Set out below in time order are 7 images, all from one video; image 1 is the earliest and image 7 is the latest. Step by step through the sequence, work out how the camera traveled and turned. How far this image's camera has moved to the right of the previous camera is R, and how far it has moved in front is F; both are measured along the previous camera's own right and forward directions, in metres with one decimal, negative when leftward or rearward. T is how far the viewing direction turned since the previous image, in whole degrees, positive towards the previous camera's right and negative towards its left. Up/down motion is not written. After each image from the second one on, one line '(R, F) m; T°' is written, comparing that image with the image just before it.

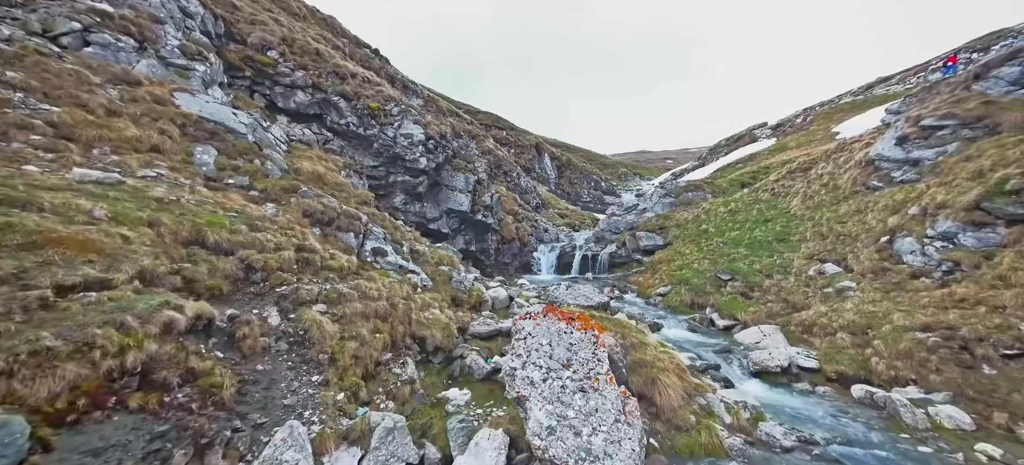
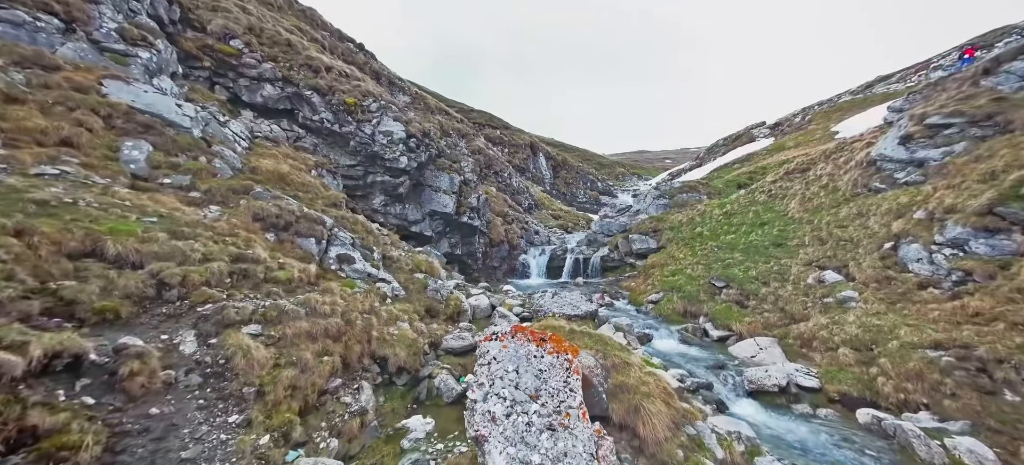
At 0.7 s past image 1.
(+0.9, +1.4) m; +1°
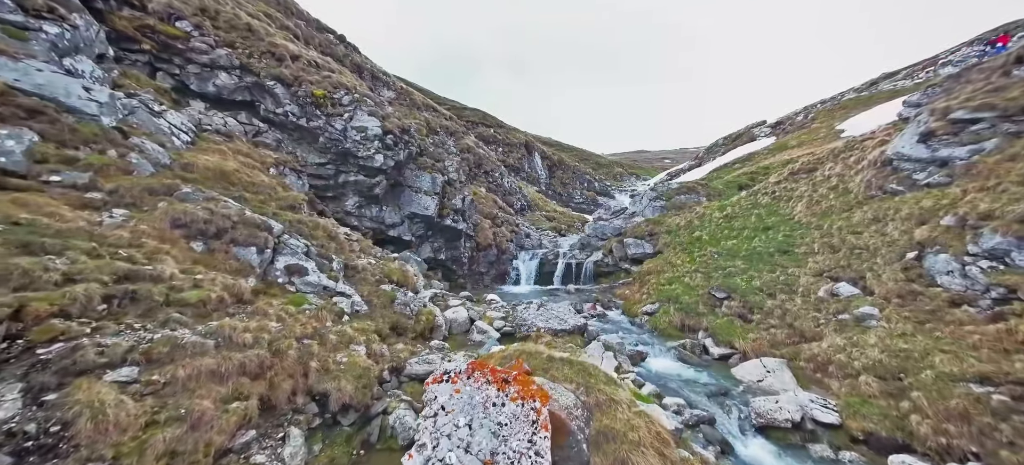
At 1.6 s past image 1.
(+0.9, +2.2) m; +1°
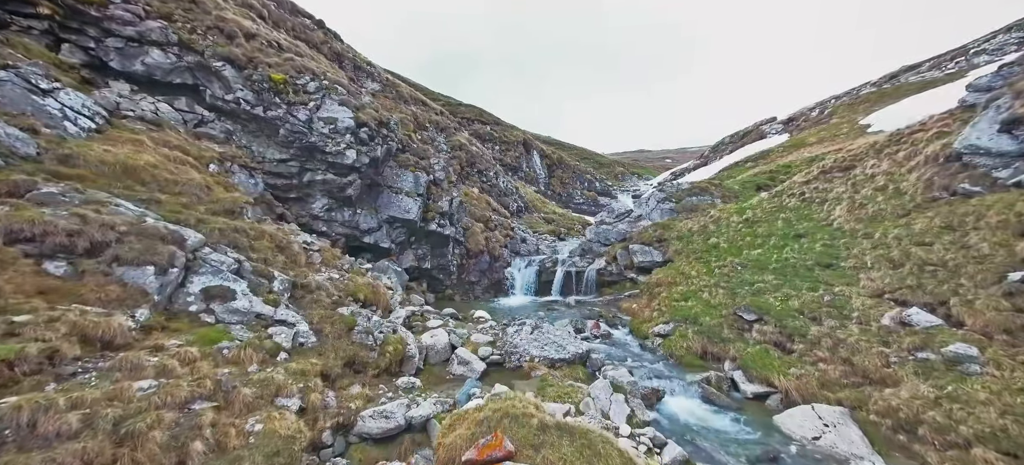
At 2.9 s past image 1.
(+0.5, +3.5) m; 0°
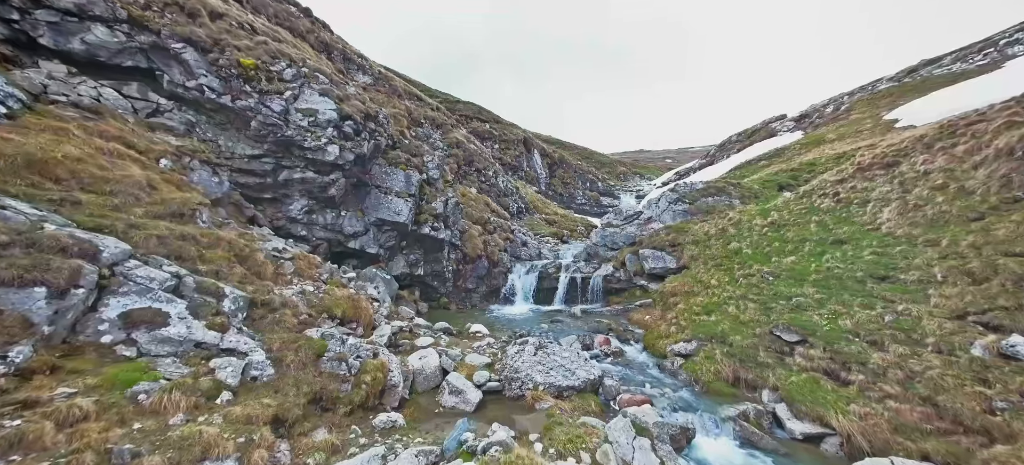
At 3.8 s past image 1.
(0.0, +2.5) m; 0°
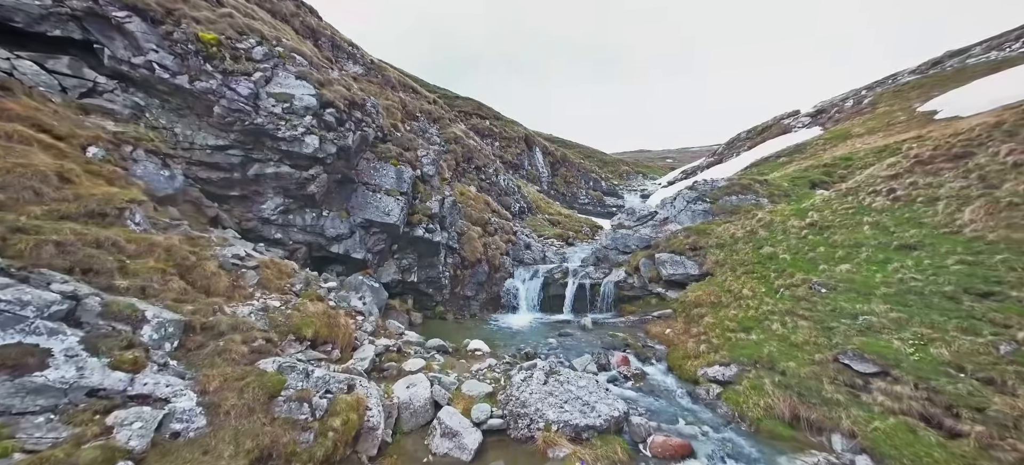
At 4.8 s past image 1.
(-0.2, +2.8) m; 0°
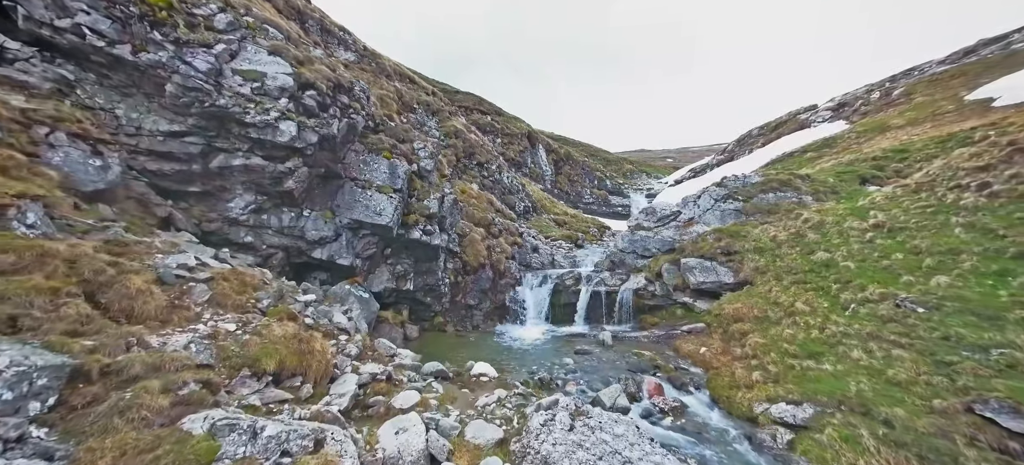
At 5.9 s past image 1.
(-0.5, +3.1) m; 0°
